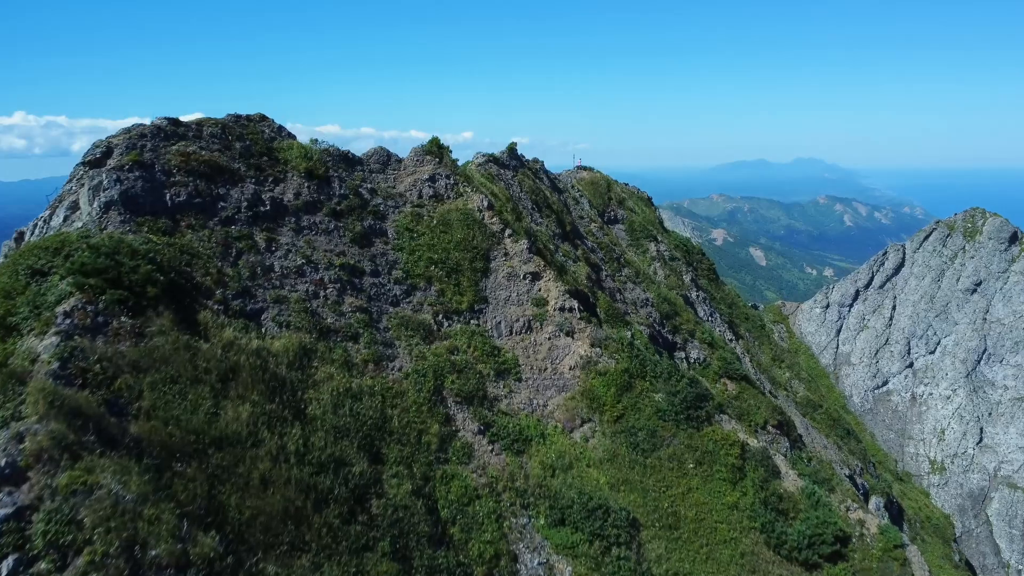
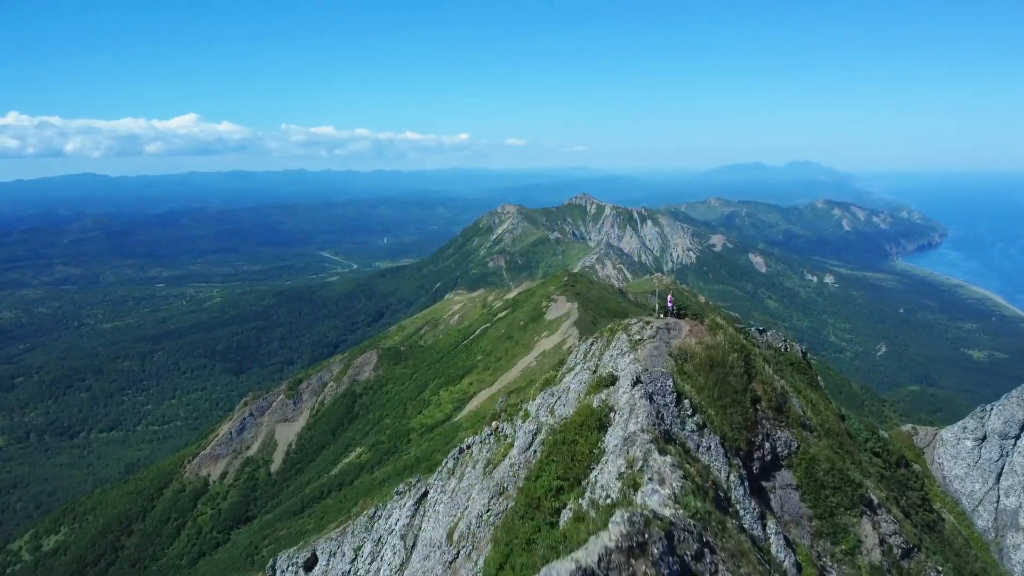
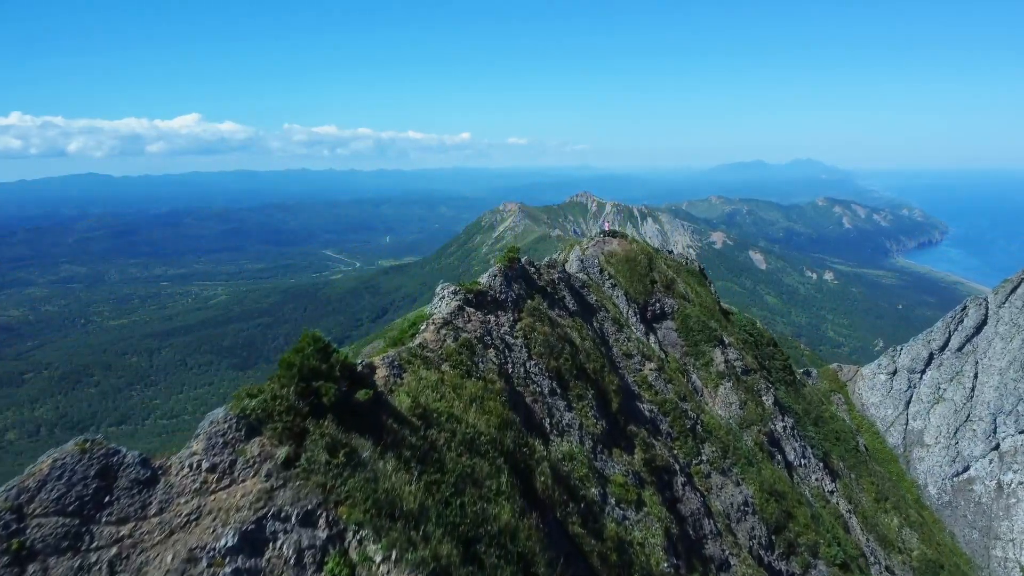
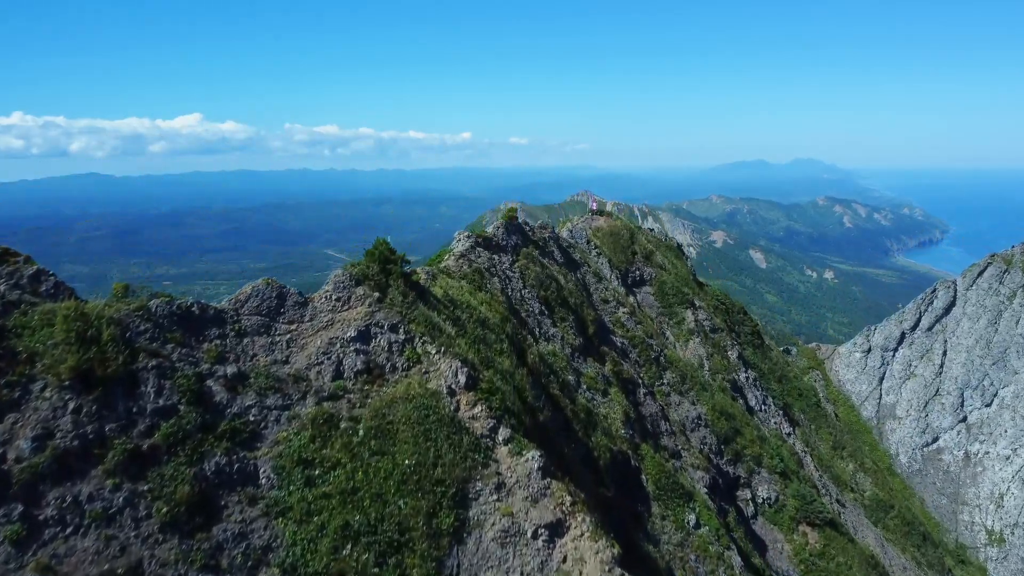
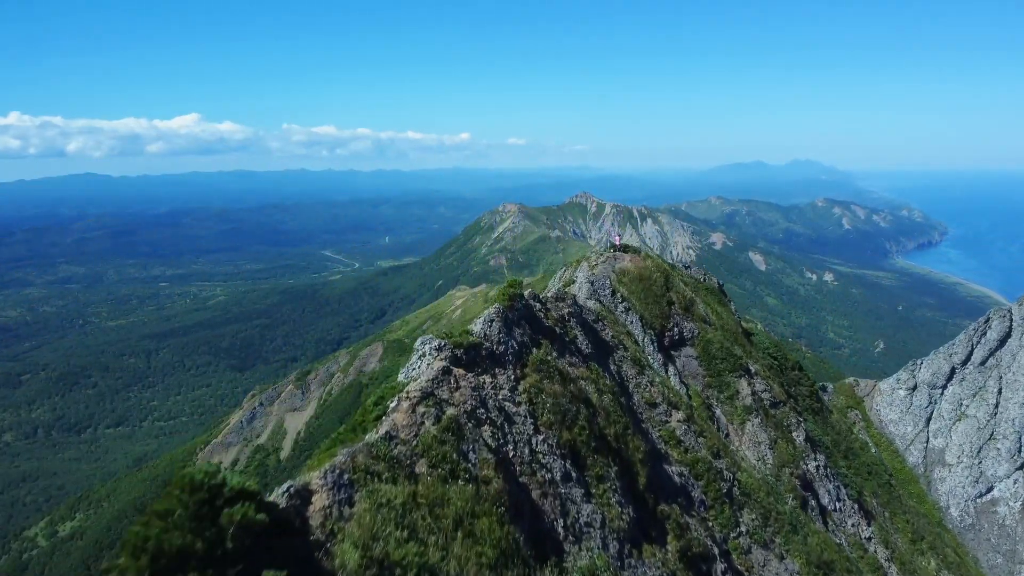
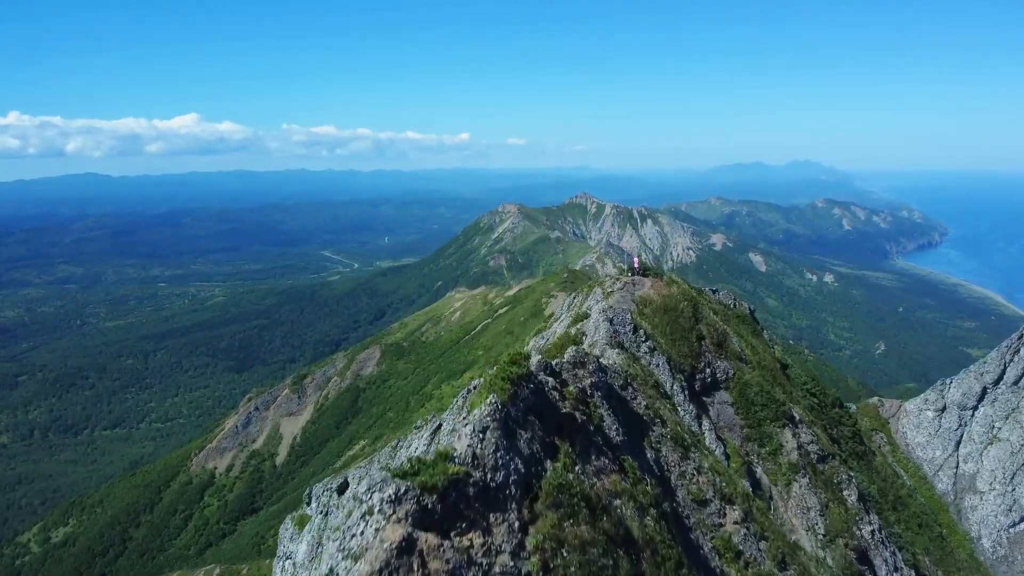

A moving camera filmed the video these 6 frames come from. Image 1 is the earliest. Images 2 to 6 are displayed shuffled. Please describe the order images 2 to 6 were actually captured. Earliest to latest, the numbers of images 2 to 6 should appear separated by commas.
4, 3, 5, 6, 2
